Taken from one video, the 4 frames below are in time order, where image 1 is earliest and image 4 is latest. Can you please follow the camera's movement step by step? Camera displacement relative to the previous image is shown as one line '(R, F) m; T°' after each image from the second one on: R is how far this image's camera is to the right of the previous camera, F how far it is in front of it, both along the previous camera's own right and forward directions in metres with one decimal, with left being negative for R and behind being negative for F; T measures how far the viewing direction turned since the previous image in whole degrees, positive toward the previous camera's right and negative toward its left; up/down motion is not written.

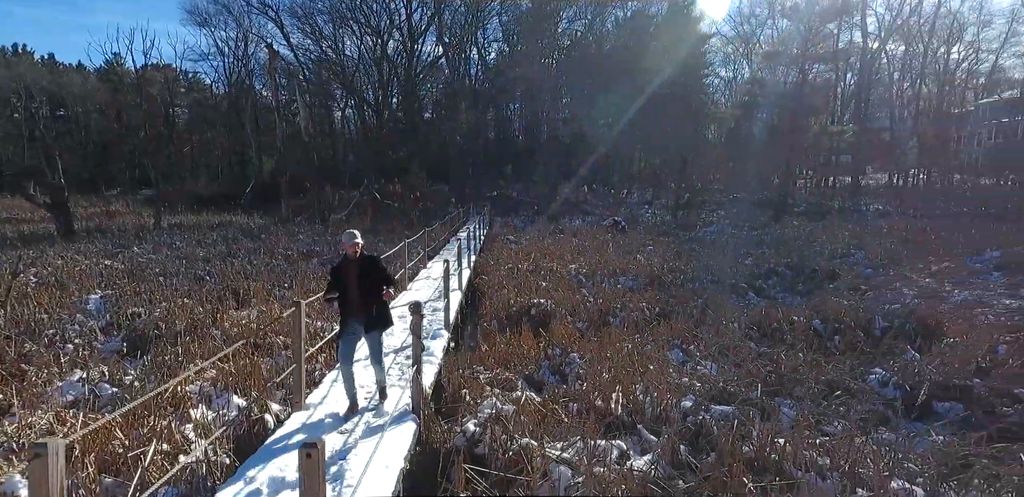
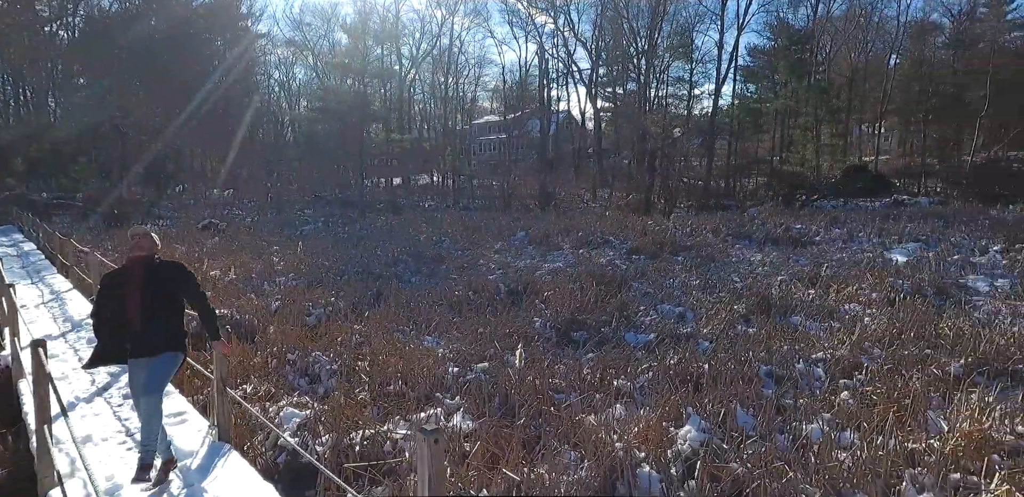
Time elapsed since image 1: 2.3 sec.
(-2.7, +0.5) m; +48°
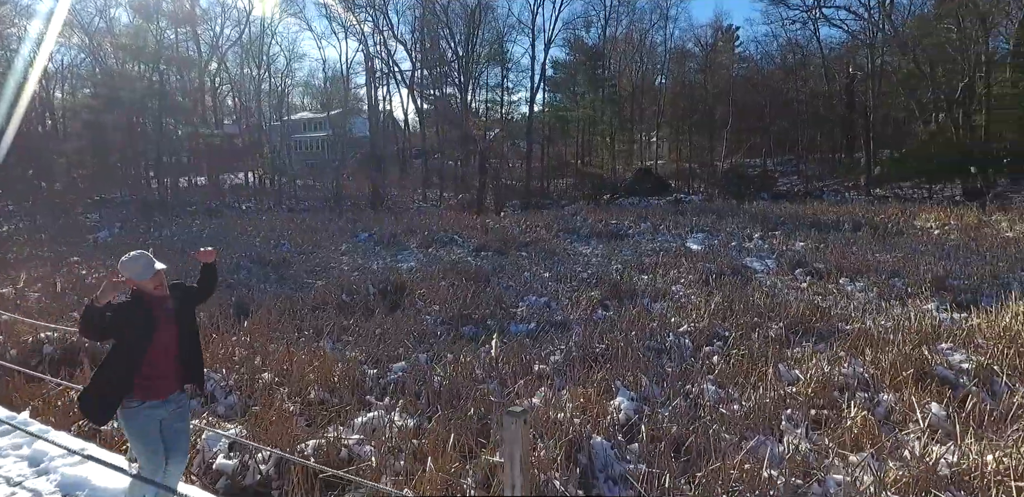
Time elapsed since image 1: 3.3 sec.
(-1.4, +0.1) m; +20°
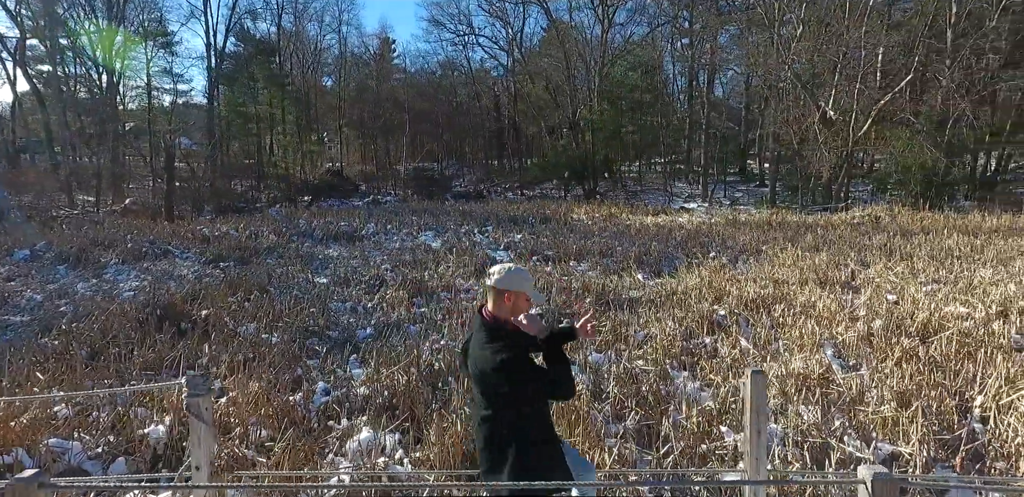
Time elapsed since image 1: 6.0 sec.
(-2.8, +1.1) m; +36°
